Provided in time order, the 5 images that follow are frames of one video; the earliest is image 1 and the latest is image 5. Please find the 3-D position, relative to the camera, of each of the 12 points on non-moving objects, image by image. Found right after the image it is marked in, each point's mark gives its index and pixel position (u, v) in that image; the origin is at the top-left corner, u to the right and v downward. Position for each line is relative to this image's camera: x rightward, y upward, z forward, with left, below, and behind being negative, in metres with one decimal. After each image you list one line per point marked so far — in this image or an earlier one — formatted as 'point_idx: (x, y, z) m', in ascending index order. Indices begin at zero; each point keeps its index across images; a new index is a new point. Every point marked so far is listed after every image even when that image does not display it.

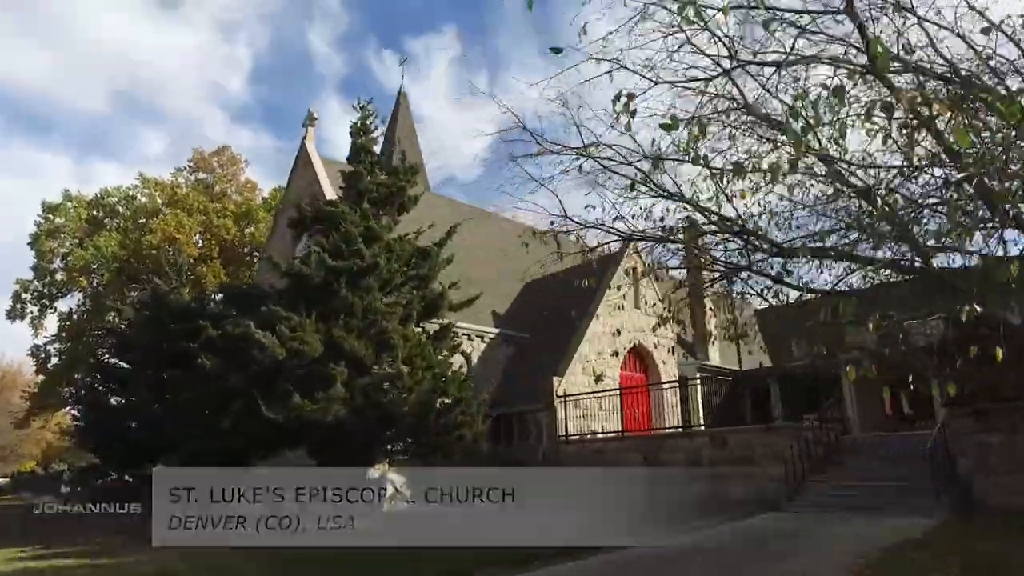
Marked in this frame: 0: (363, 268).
0: (-2.9, +0.4, +13.9) m
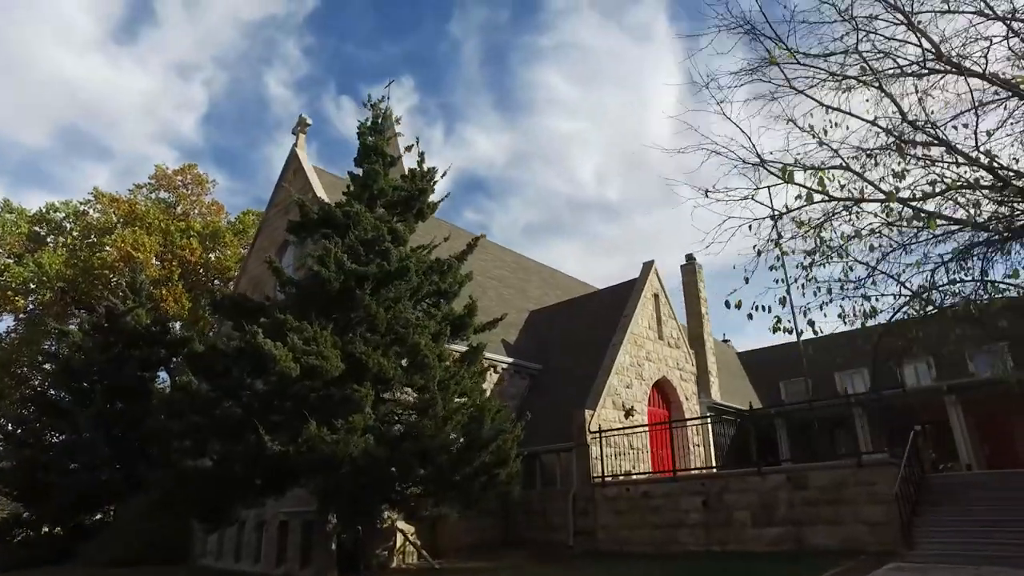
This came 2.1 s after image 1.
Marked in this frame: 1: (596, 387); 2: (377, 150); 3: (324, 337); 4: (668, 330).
0: (-2.0, +0.2, +11.8) m
1: (+1.9, -2.3, +15.9) m
2: (-3.0, +3.0, +15.4) m
3: (-2.9, -0.8, +11.0) m
4: (+4.2, -1.2, +19.0) m
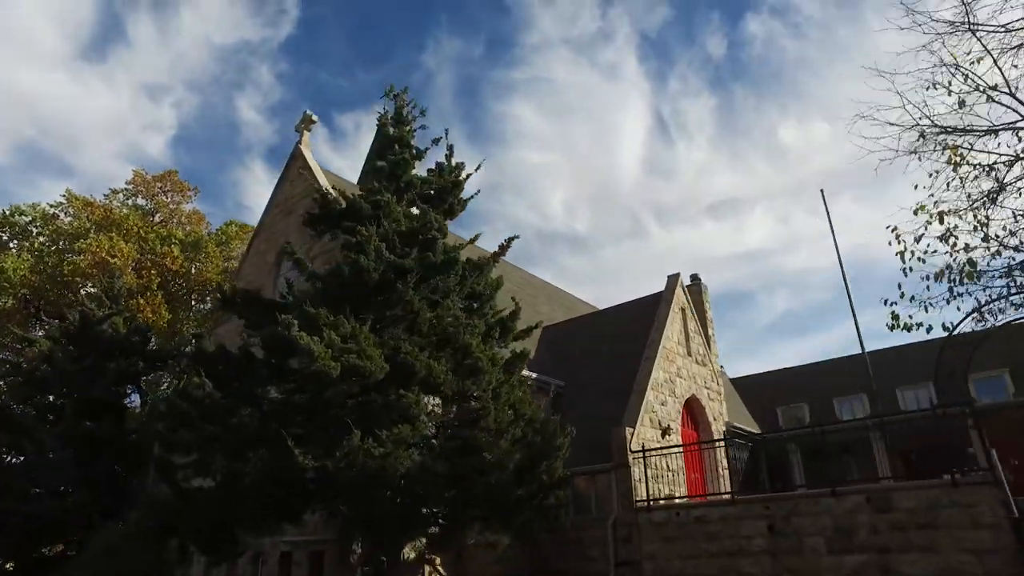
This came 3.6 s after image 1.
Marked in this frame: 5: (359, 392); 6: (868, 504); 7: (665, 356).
0: (-1.1, +0.3, +10.5) m
1: (+2.6, -2.4, +14.7) m
2: (-2.2, +2.9, +14.2) m
3: (-2.0, -0.7, +9.6) m
4: (+4.6, -1.5, +17.9) m
5: (-2.0, -1.4, +9.3) m
6: (+5.5, -3.4, +10.9) m
7: (+3.6, -1.6, +16.4) m
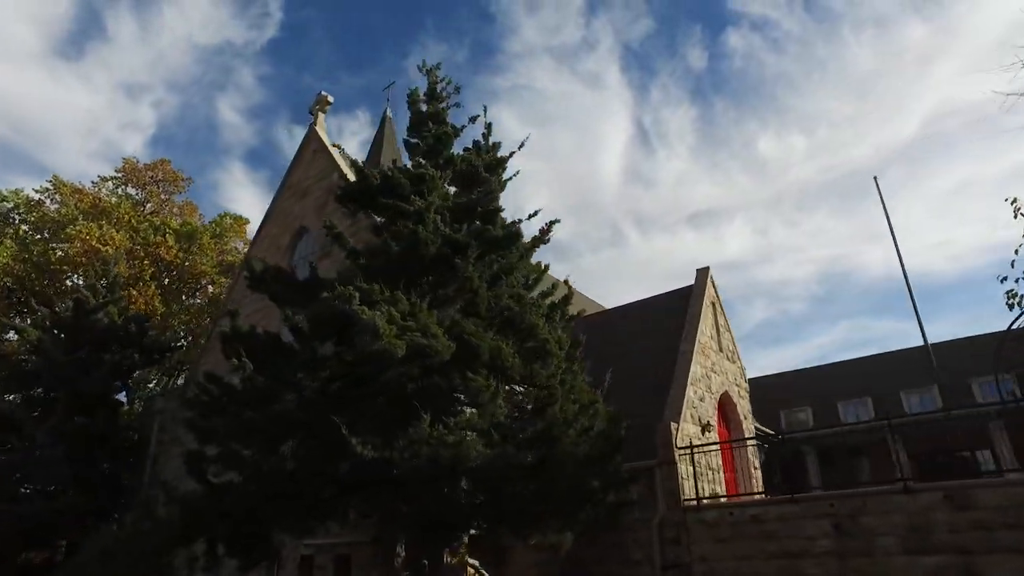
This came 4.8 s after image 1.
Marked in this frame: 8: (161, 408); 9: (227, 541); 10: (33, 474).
0: (-0.2, +0.6, +9.7) m
1: (+3.3, -2.2, +14.0) m
2: (-1.5, +3.2, +13.4) m
3: (-1.1, -0.3, +8.8) m
4: (+5.2, -1.3, +17.3) m
5: (-1.1, -1.0, +8.5) m
6: (+6.3, -3.1, +10.3) m
7: (+4.2, -1.4, +15.8) m
8: (-9.4, -3.2, +18.7) m
9: (-3.8, -3.3, +9.3) m
10: (-11.2, -4.4, +16.5) m
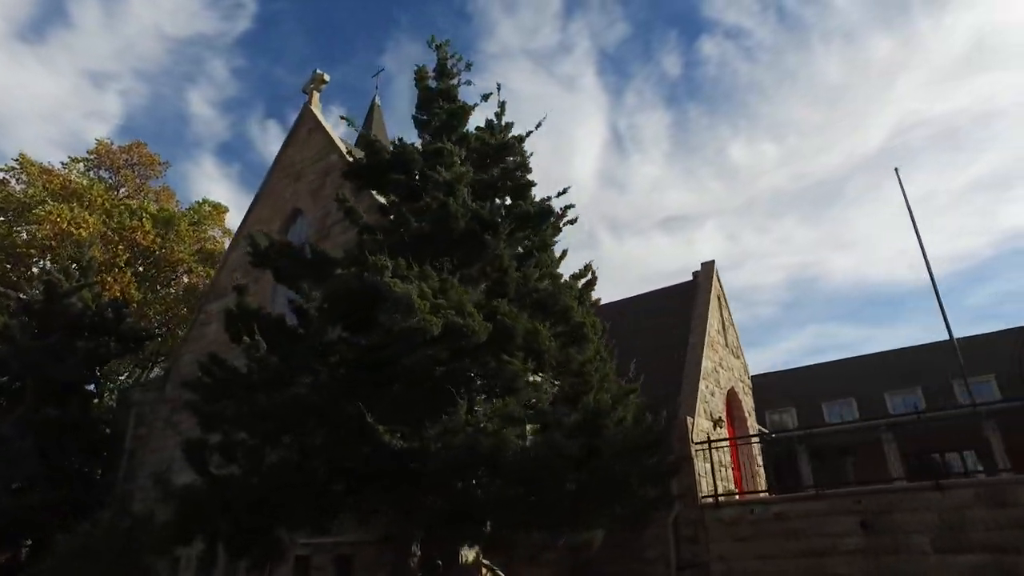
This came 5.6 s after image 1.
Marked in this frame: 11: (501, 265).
0: (+0.2, +0.9, +9.1) m
1: (+3.4, -2.0, +13.5) m
2: (-1.2, +3.5, +12.7) m
3: (-0.7, 0.0, +8.1) m
4: (+5.3, -1.2, +16.9) m
5: (-0.7, -0.7, +7.8) m
6: (+6.6, -3.0, +9.9) m
7: (+4.3, -1.2, +15.3) m
8: (-9.5, -2.8, +17.7) m
9: (-3.4, -3.0, +8.5) m
10: (-11.2, -3.9, +15.3) m
11: (-0.2, +0.3, +8.8) m
